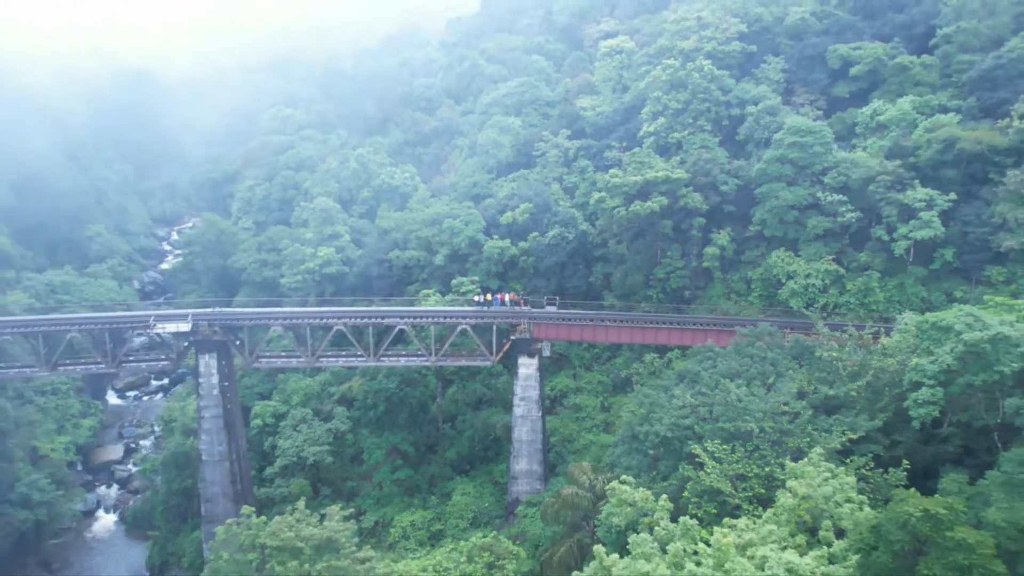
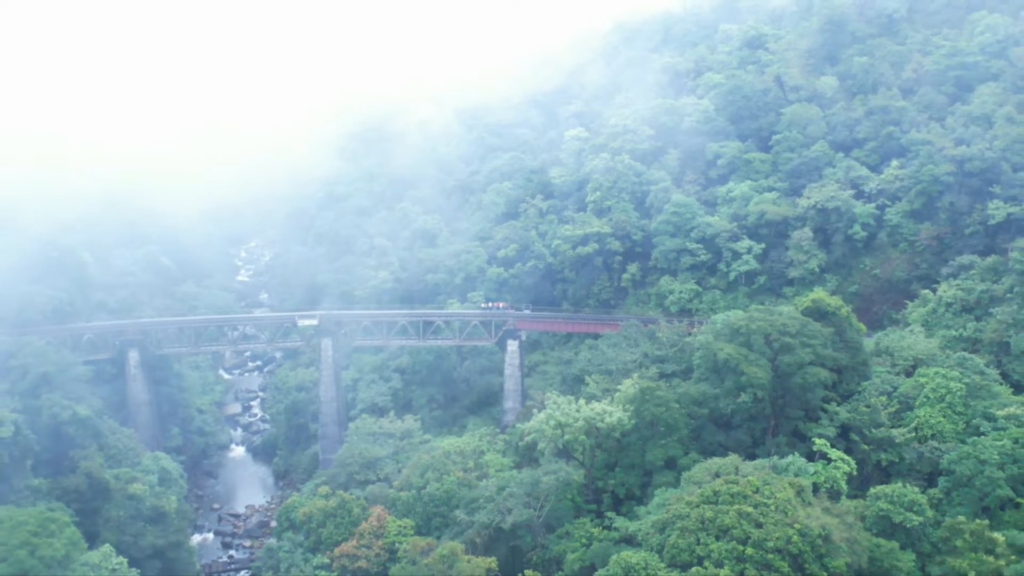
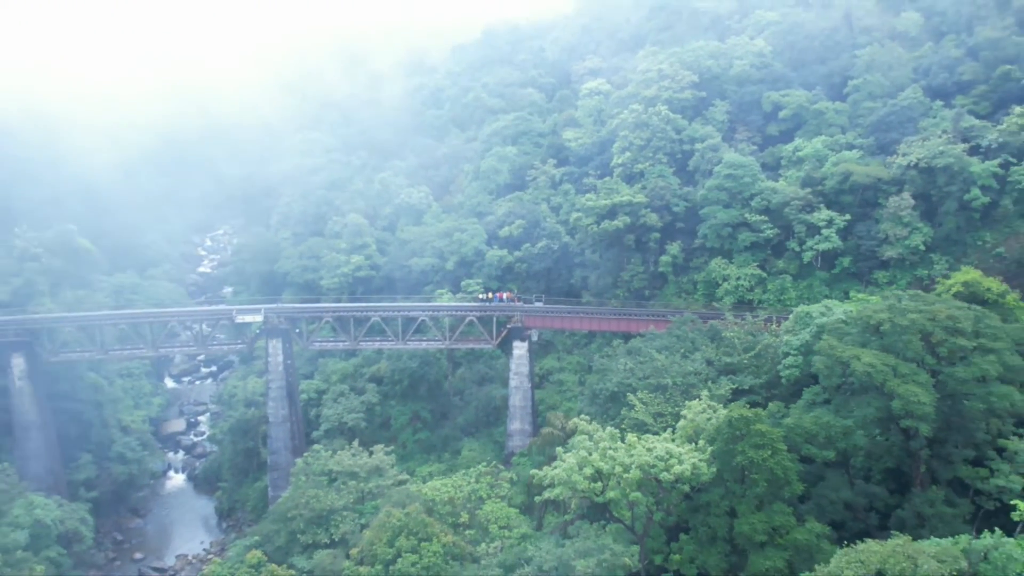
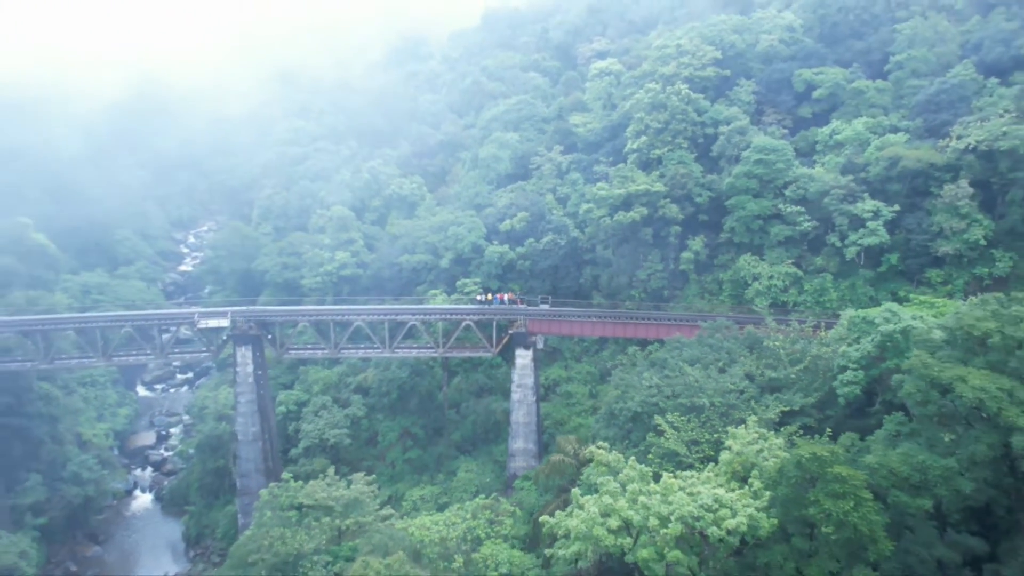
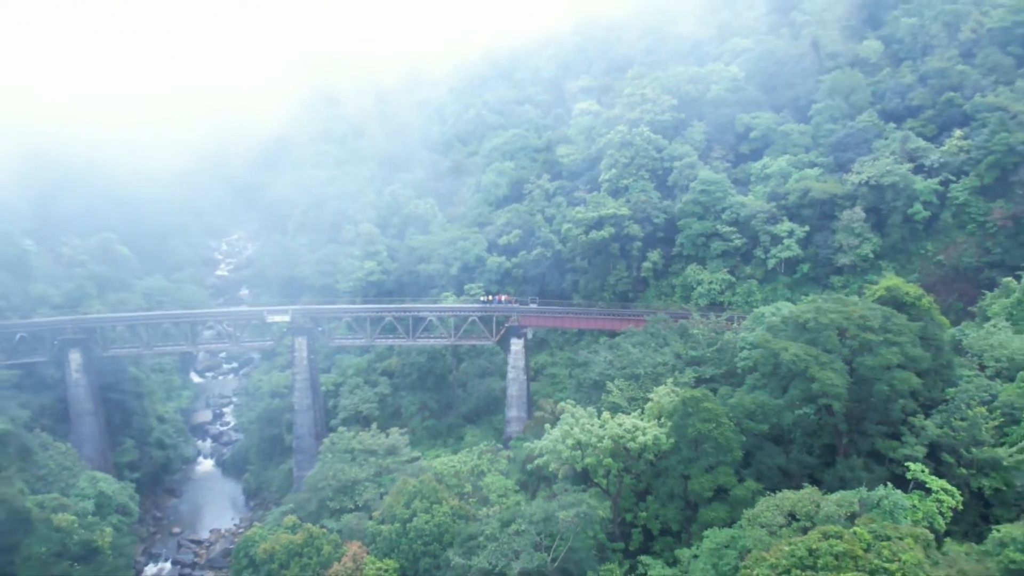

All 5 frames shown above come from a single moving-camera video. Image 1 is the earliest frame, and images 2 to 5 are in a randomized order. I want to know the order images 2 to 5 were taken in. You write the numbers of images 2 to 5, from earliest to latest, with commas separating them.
4, 3, 5, 2
